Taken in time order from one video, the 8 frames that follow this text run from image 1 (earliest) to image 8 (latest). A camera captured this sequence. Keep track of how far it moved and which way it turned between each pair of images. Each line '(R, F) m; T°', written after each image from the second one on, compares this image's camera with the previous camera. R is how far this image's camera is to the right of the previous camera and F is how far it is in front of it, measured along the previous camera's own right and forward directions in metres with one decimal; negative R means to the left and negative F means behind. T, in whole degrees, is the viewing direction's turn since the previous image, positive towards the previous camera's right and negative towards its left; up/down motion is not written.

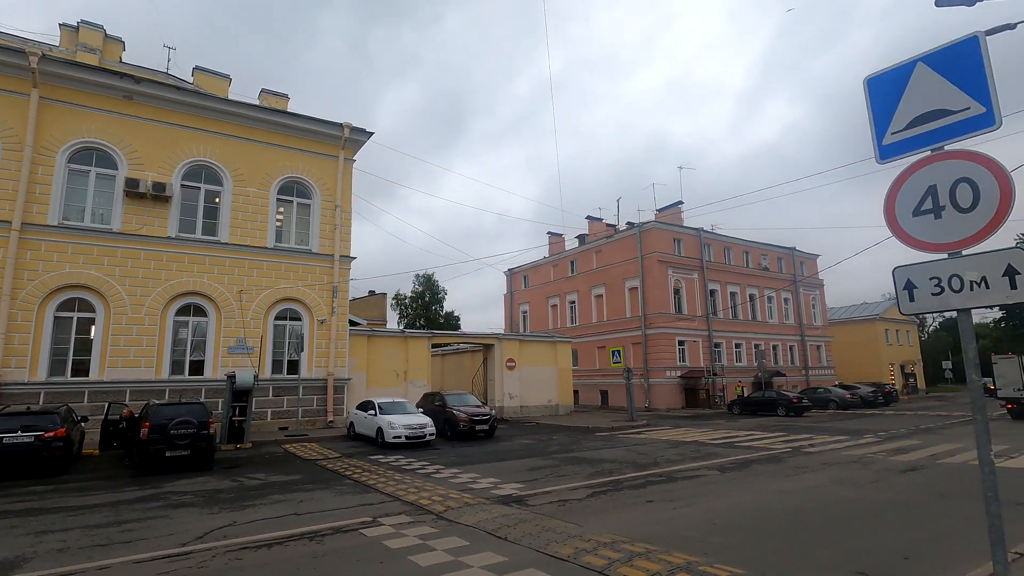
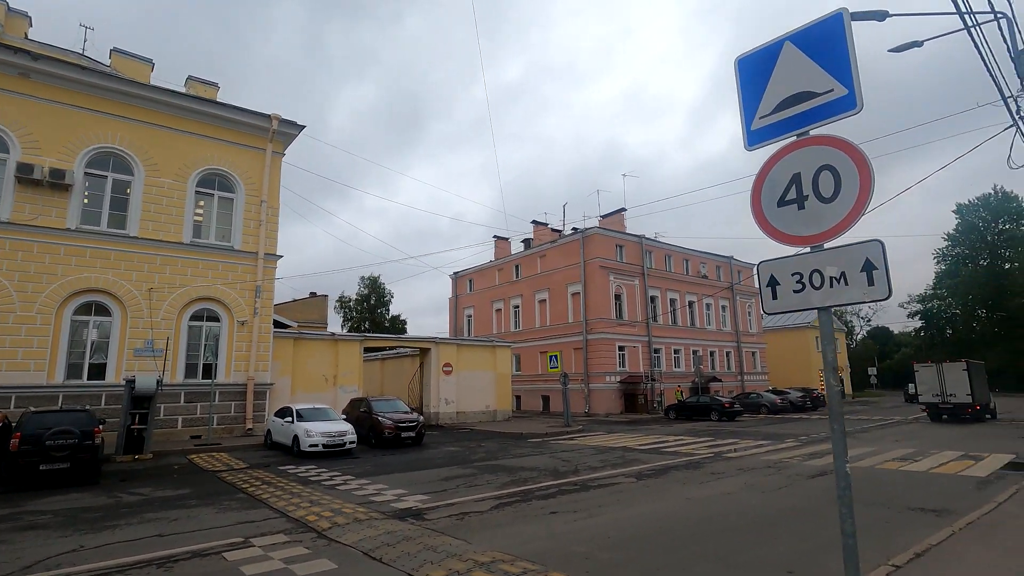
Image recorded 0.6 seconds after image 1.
(+0.8, +0.4) m; +5°
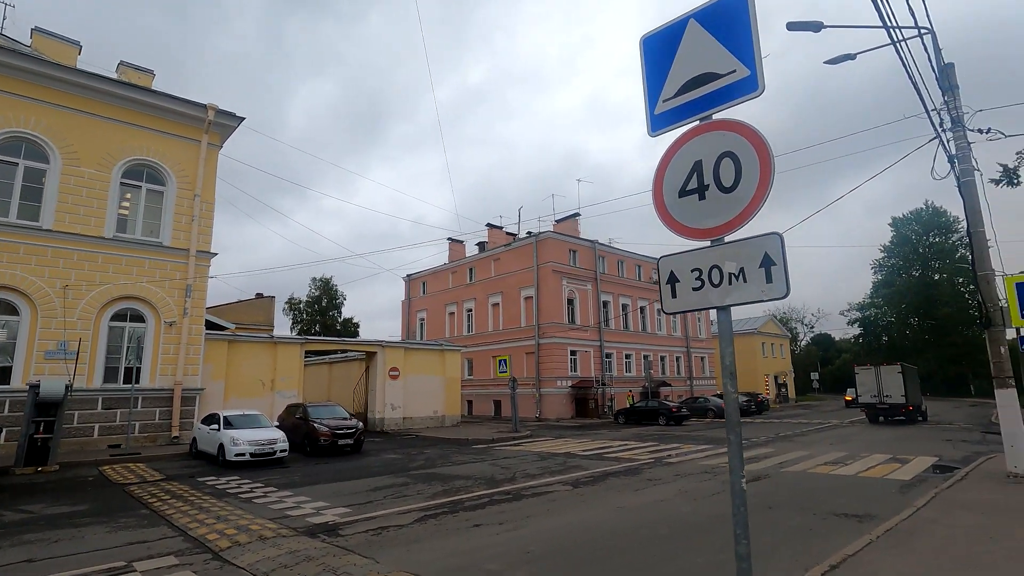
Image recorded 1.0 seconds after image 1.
(+0.5, +0.3) m; +4°
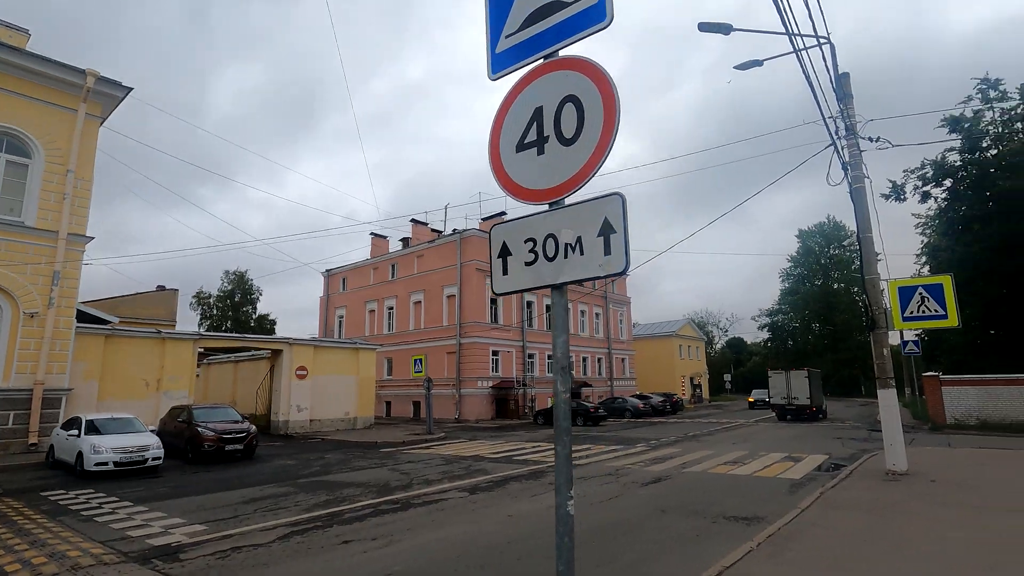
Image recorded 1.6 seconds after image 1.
(+0.6, +0.6) m; +7°
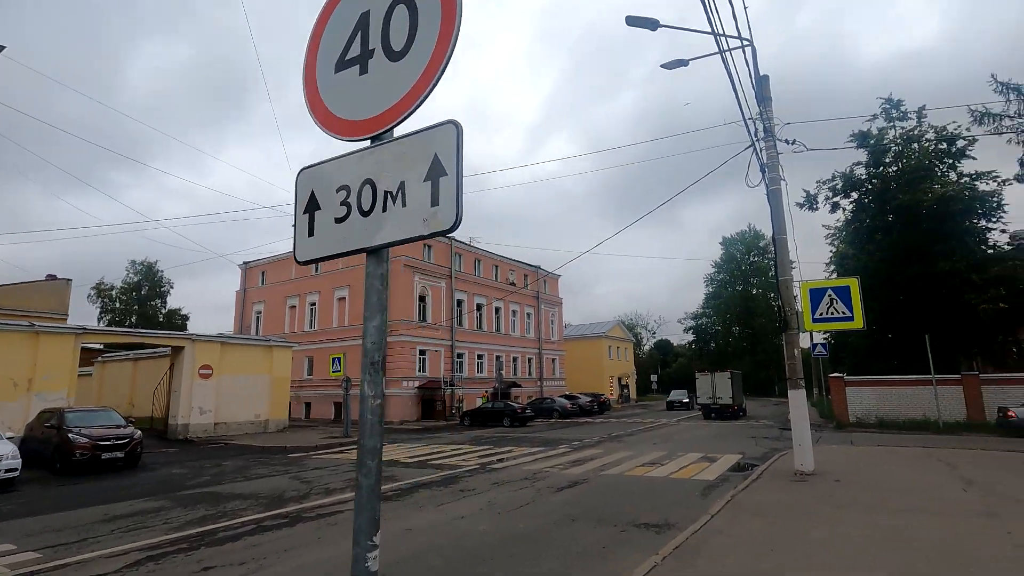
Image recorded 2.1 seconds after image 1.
(+0.4, +0.6) m; +7°
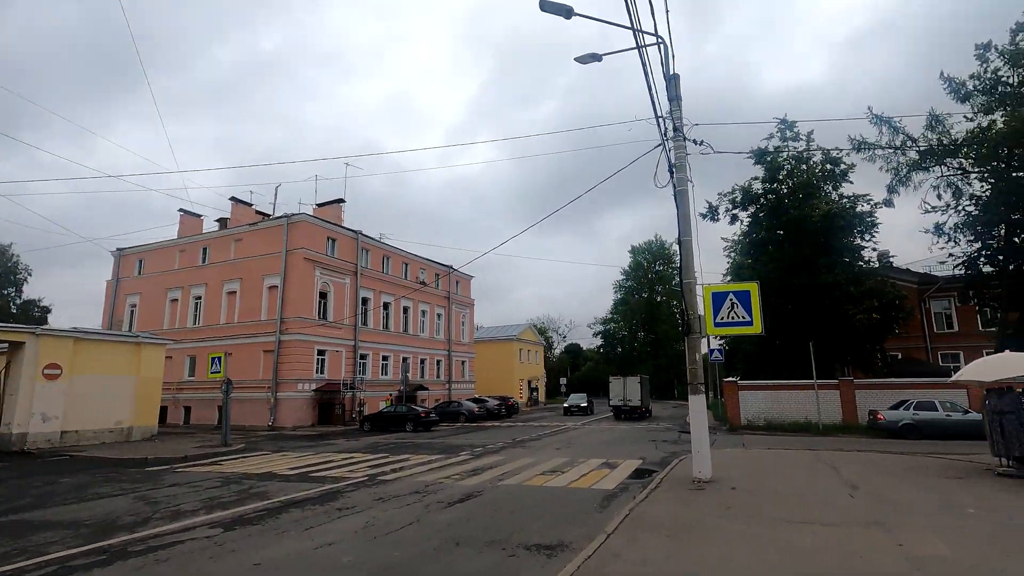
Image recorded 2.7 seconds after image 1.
(+0.4, +0.8) m; +9°
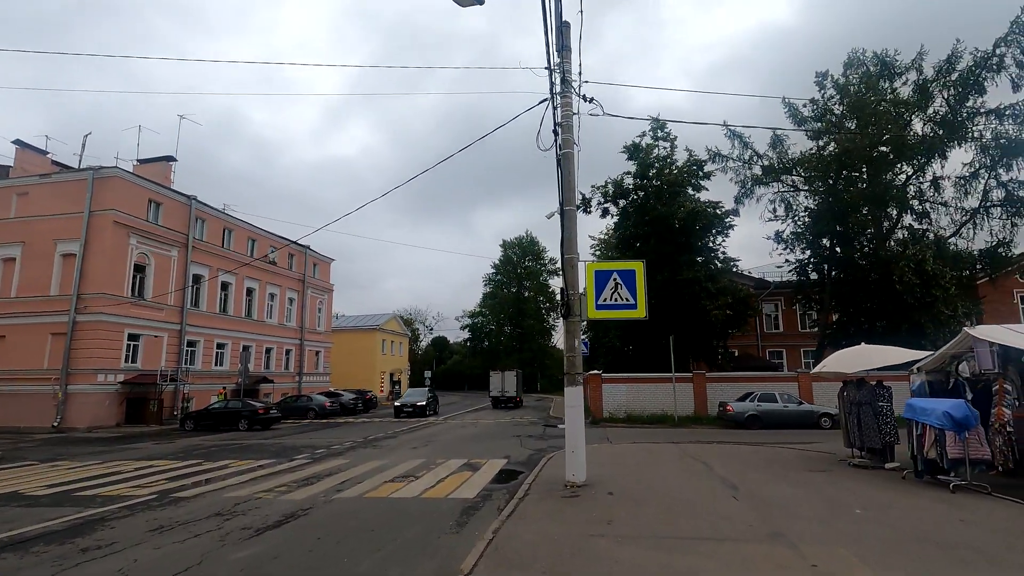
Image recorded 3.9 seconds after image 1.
(+0.3, +1.6) m; +14°
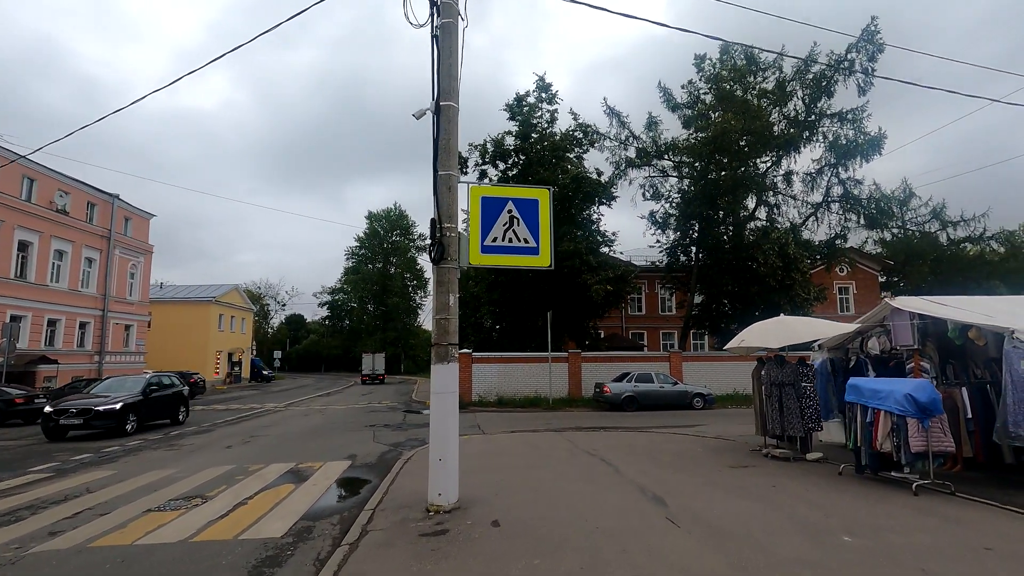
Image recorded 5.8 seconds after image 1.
(+0.2, +2.5) m; +14°
